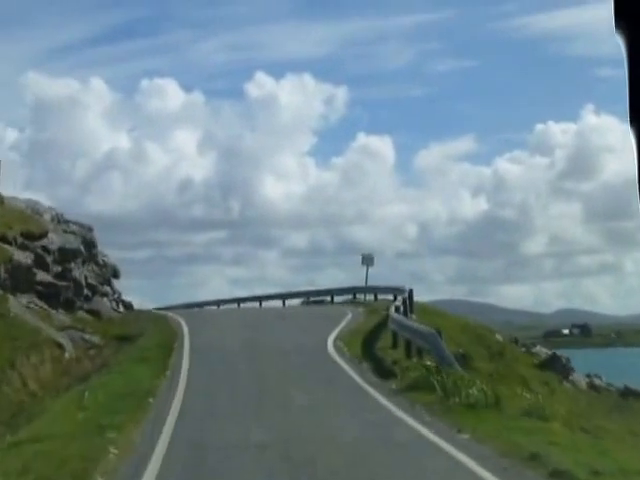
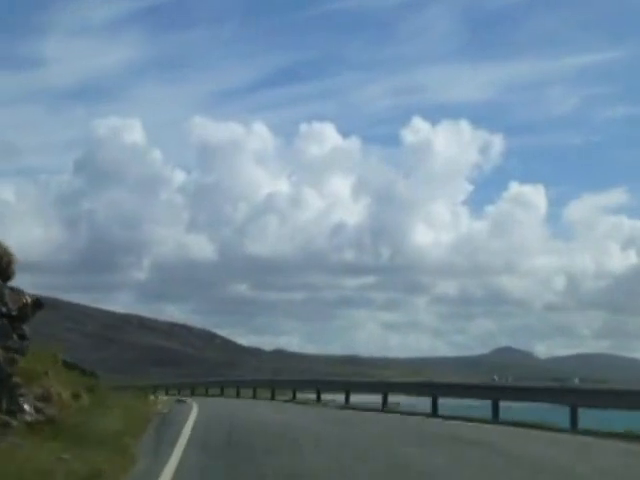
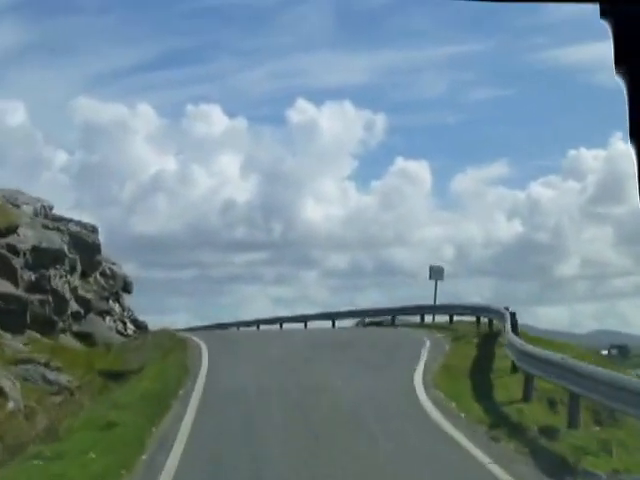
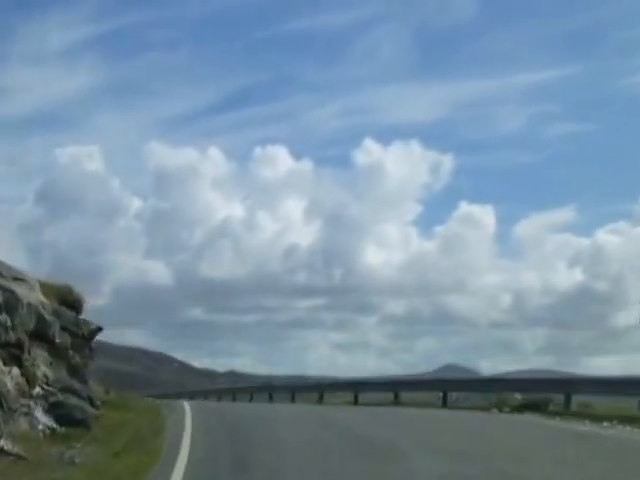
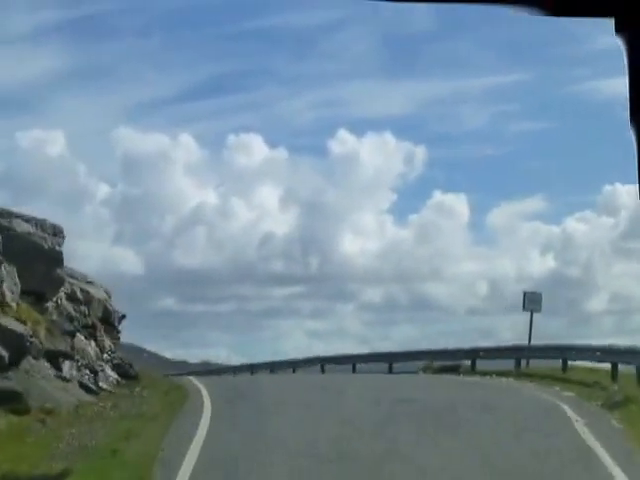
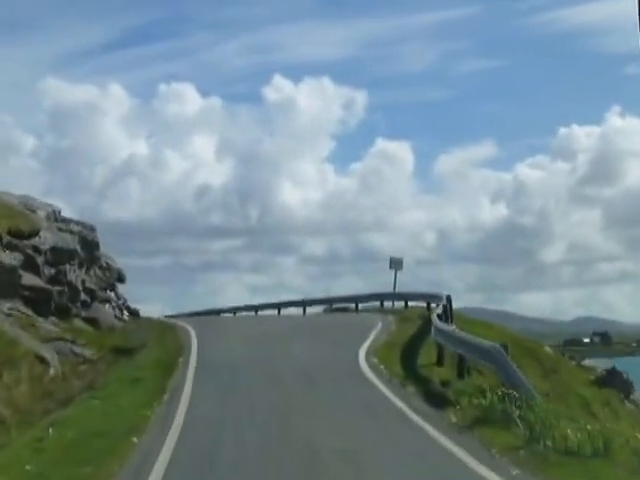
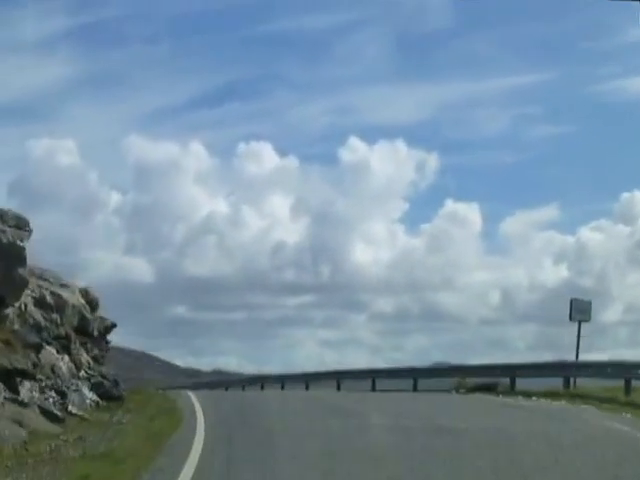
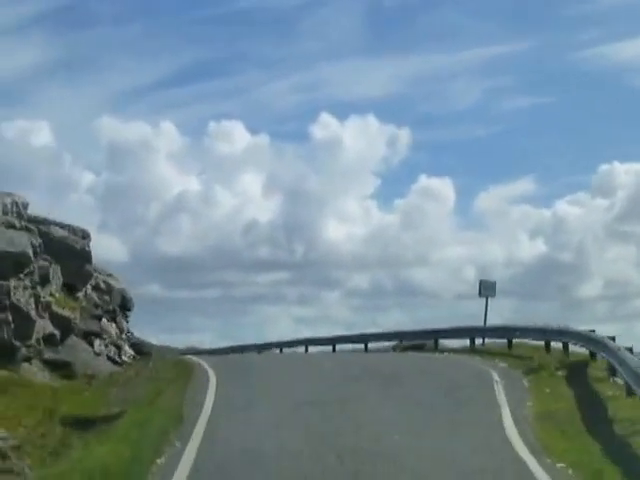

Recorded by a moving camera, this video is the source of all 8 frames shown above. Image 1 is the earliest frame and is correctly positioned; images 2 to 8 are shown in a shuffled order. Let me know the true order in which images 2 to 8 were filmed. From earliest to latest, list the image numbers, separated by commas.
6, 3, 8, 5, 7, 4, 2
